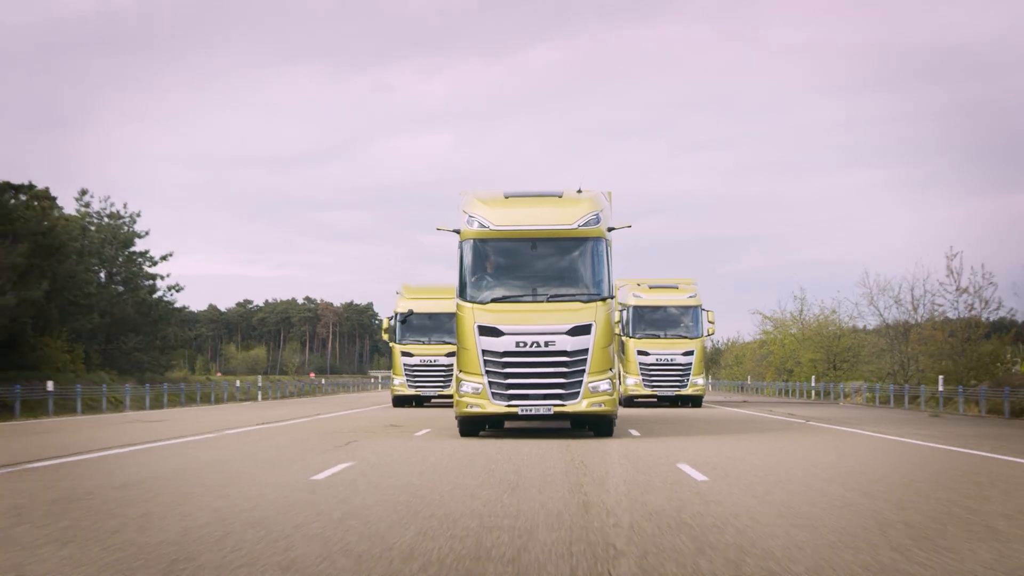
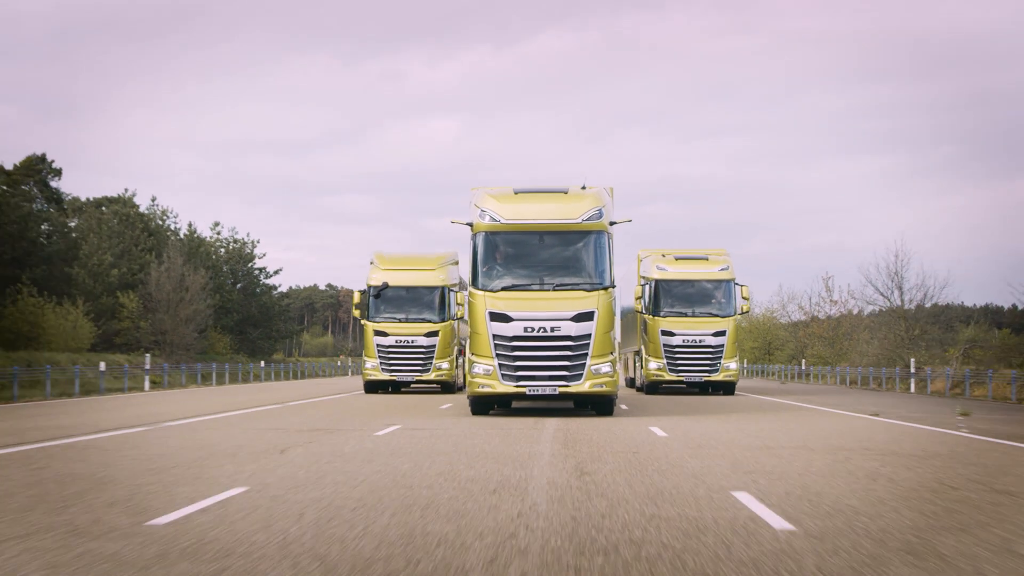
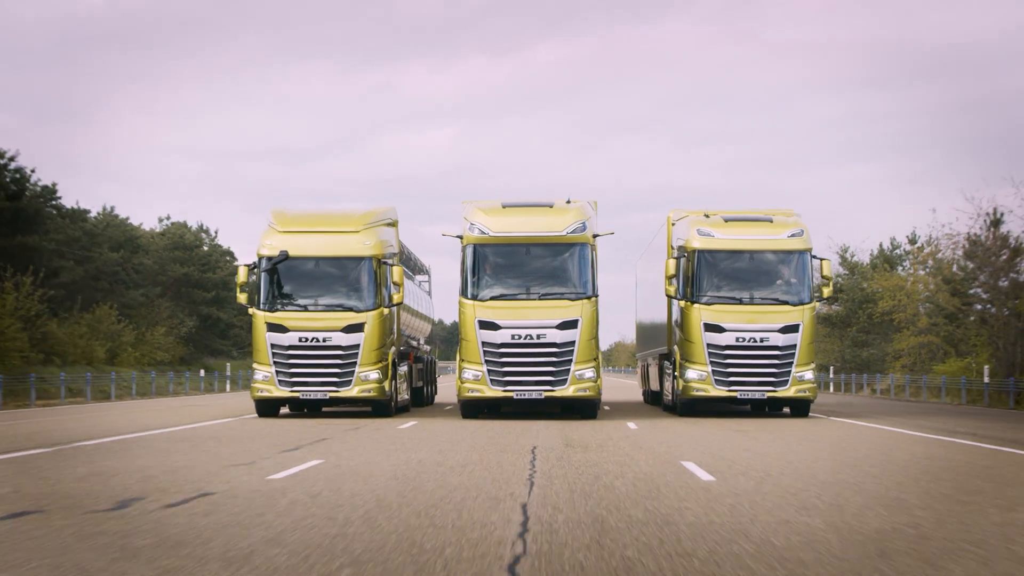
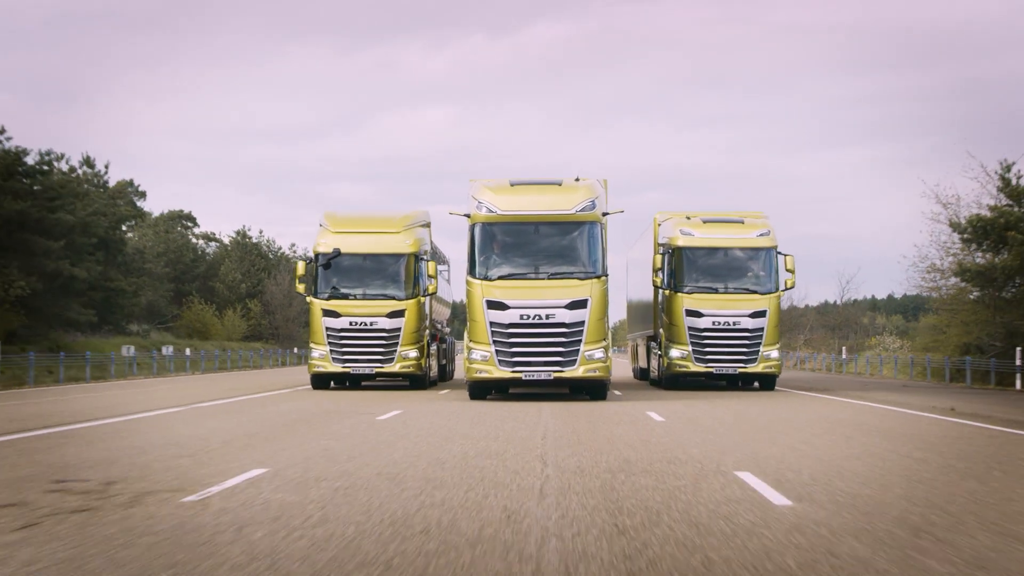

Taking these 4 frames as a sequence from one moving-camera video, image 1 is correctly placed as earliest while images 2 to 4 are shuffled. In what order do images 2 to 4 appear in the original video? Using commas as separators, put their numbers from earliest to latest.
2, 4, 3
